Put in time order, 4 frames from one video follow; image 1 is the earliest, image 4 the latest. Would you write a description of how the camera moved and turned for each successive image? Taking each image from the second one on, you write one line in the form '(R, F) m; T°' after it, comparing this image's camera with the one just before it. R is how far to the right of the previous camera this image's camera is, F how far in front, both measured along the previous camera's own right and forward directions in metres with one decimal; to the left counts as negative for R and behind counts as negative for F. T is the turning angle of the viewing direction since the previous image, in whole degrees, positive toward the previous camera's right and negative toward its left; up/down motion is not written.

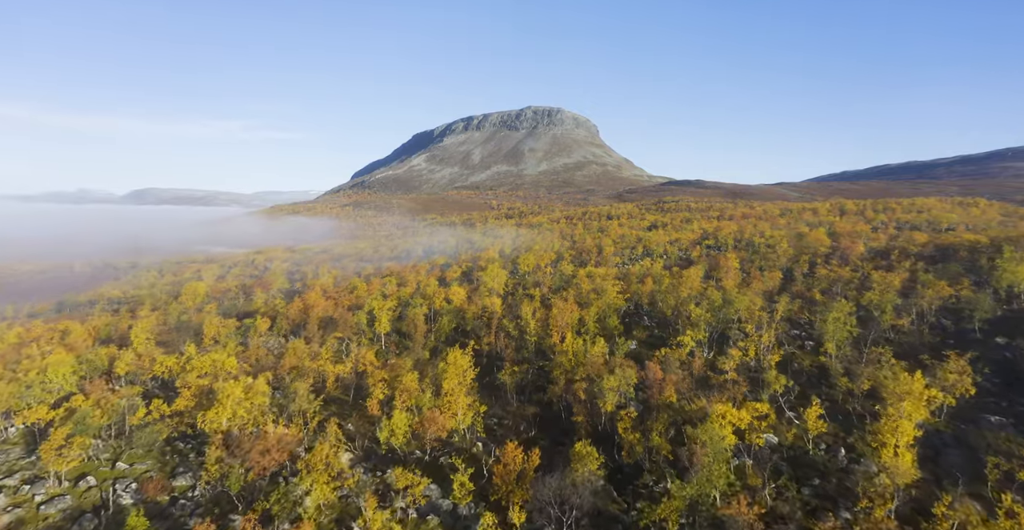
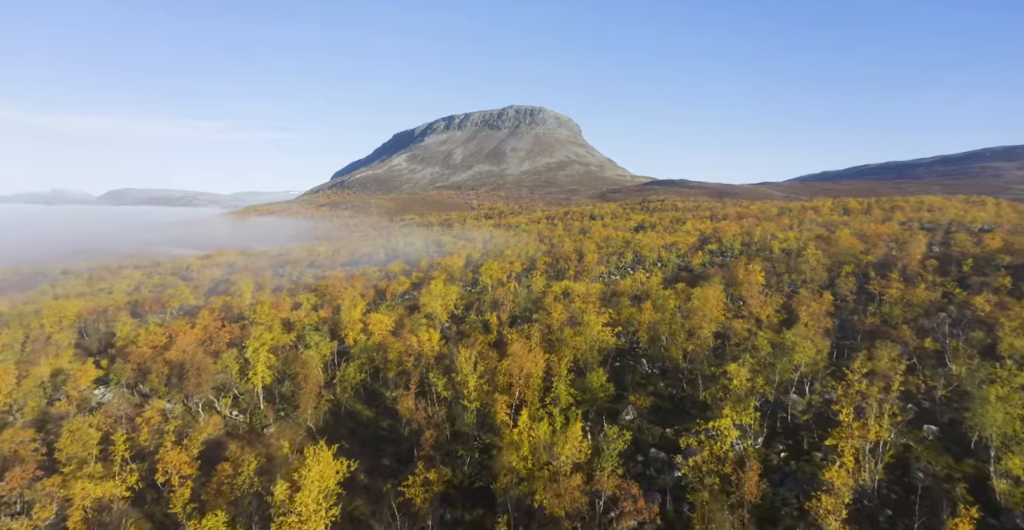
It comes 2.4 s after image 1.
(+7.6, +38.8) m; +2°
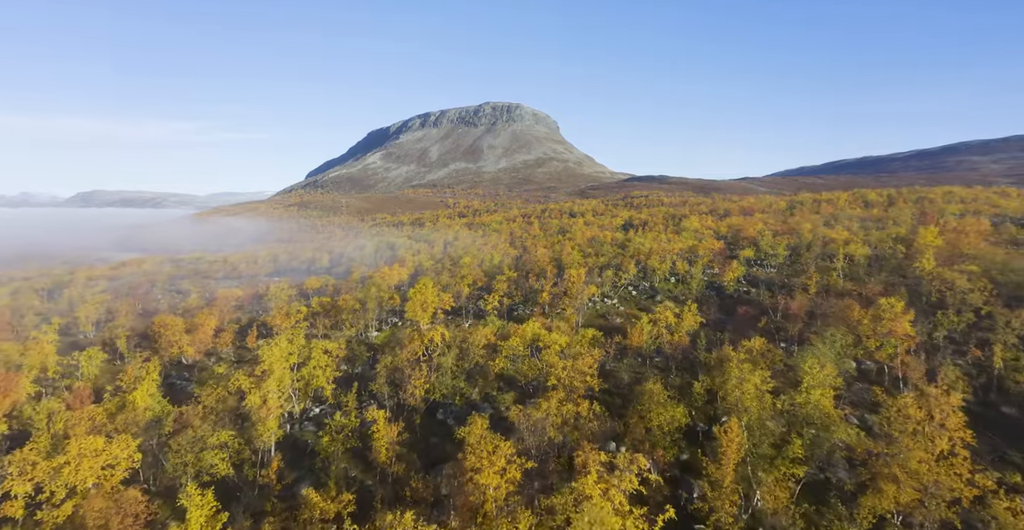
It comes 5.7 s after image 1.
(+7.4, +54.6) m; +2°
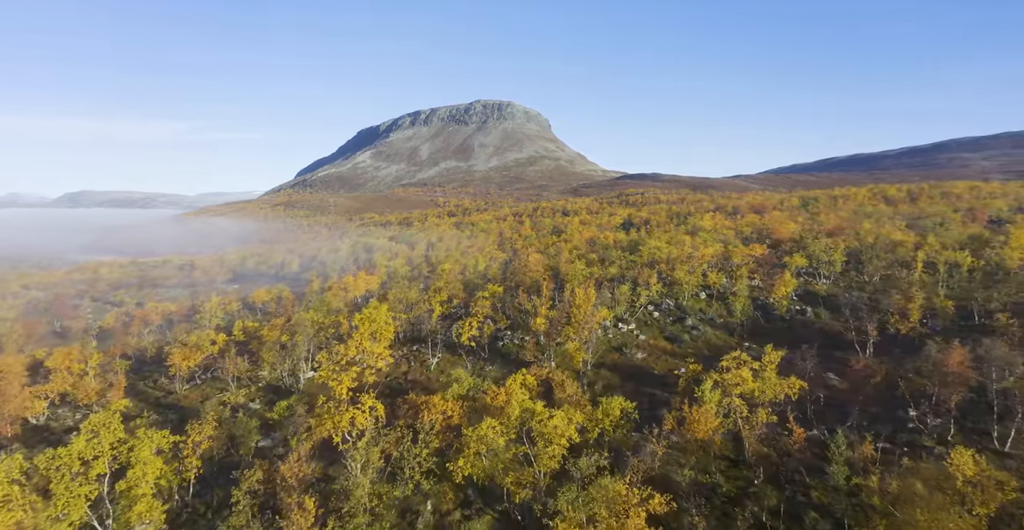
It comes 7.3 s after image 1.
(+1.4, +27.1) m; +1°
